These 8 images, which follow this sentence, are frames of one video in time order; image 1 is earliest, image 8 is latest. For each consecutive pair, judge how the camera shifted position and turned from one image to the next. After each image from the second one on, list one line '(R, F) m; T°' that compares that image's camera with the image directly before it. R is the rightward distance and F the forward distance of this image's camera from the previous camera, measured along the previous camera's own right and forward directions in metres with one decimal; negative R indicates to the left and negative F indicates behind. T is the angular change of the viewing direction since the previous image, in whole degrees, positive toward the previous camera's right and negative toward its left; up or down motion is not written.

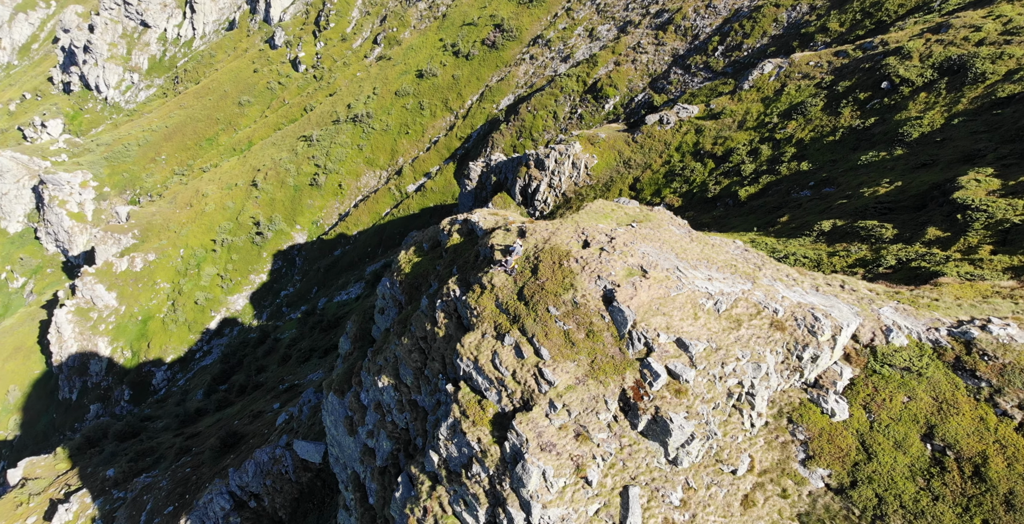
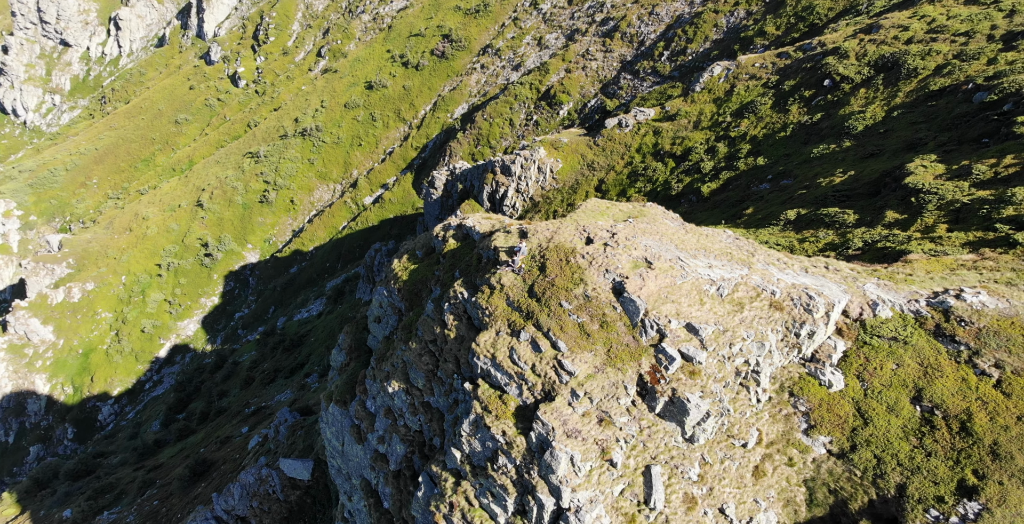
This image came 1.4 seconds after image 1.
(-4.3, -1.4) m; +5°
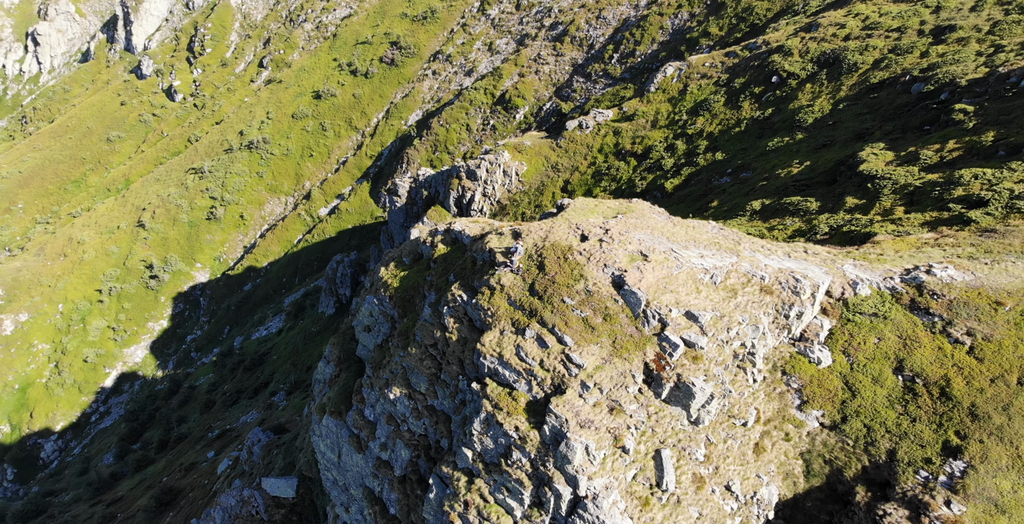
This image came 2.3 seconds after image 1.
(-3.6, -0.8) m; +5°
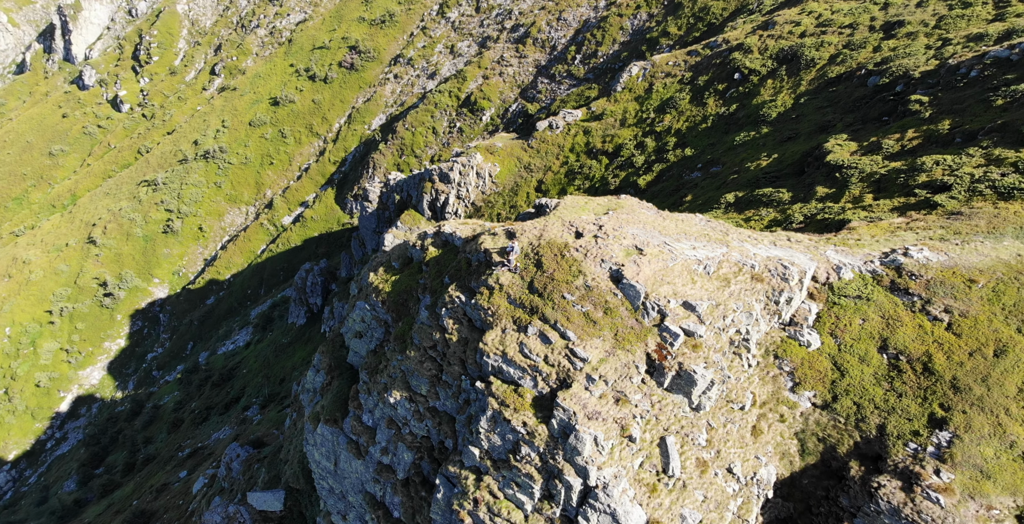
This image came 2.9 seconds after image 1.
(-2.7, -0.5) m; +4°
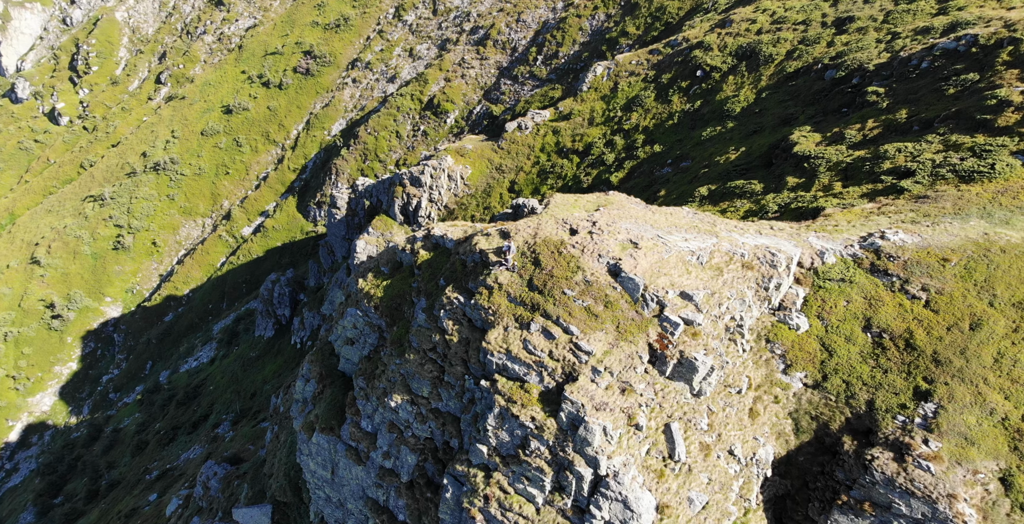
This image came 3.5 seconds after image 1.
(-3.0, -0.4) m; +4°
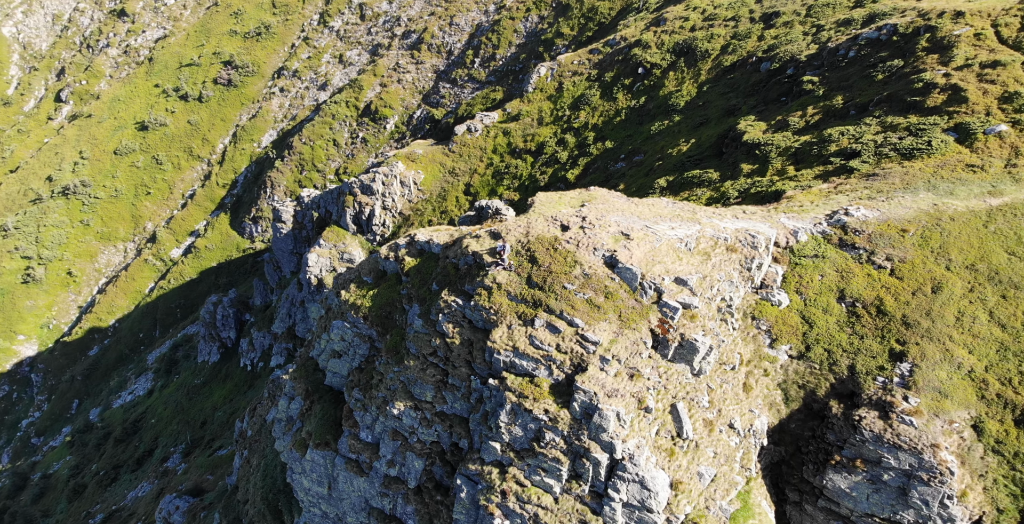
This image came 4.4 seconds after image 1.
(-5.1, -0.3) m; +6°
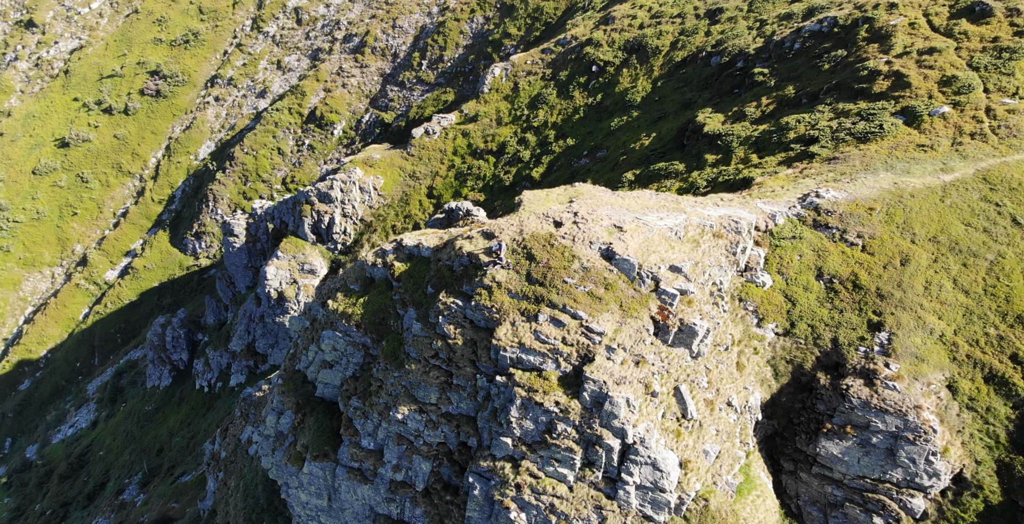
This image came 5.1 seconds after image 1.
(-4.5, -0.2) m; +6°
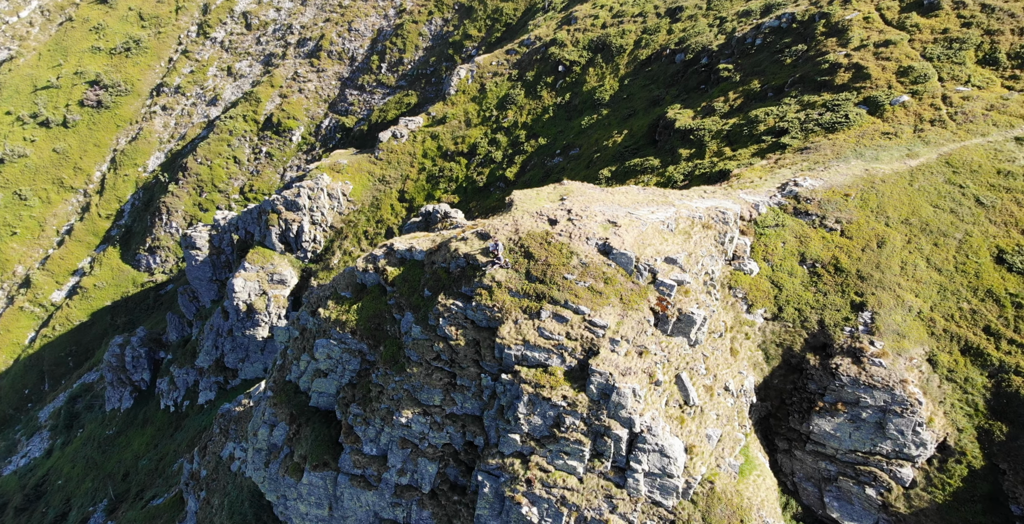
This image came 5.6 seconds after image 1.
(-3.5, -0.1) m; +4°
